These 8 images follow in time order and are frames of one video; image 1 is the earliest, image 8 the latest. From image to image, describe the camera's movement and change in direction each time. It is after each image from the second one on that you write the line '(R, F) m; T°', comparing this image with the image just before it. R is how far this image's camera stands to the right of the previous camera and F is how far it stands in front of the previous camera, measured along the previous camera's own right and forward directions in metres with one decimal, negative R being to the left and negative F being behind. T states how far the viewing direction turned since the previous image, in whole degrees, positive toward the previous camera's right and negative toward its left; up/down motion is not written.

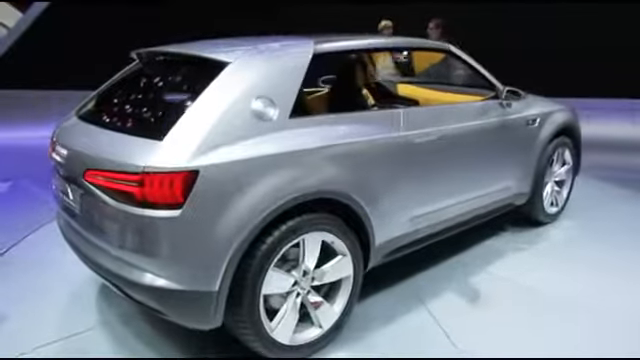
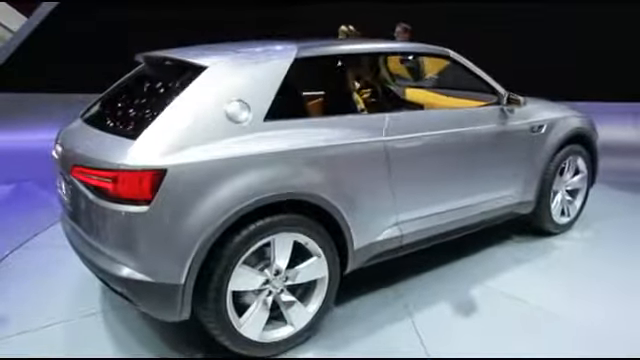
(+0.4, 0.0) m; -6°
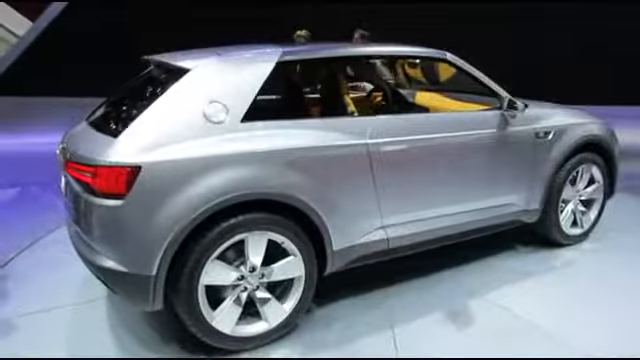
(+0.4, 0.0) m; -6°
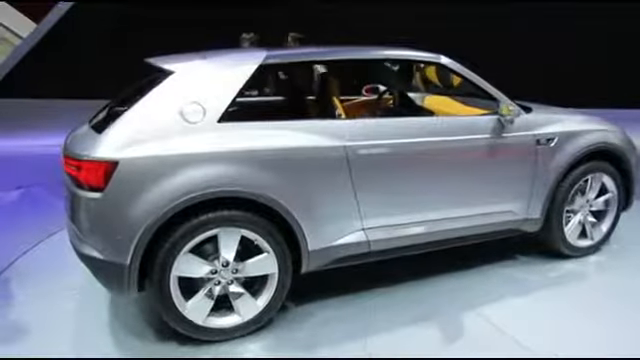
(+0.5, 0.0) m; -7°
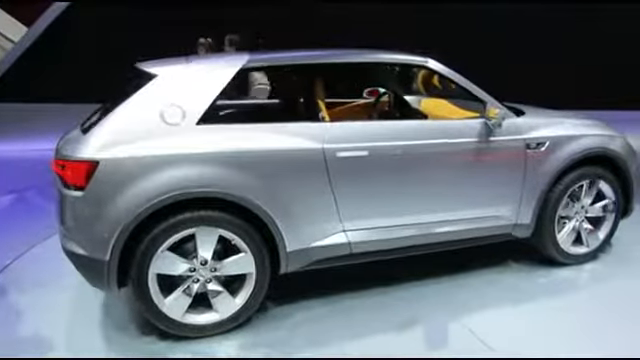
(+0.3, 0.0) m; -4°
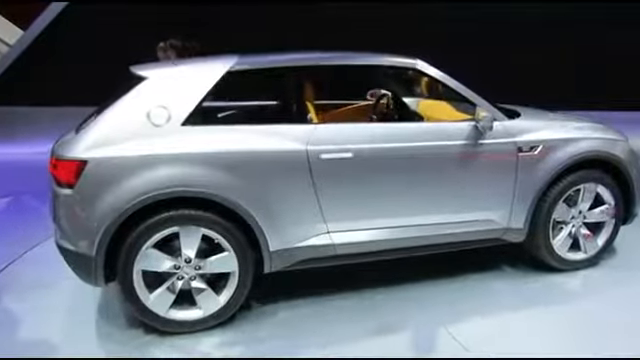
(+0.3, 0.0) m; -4°
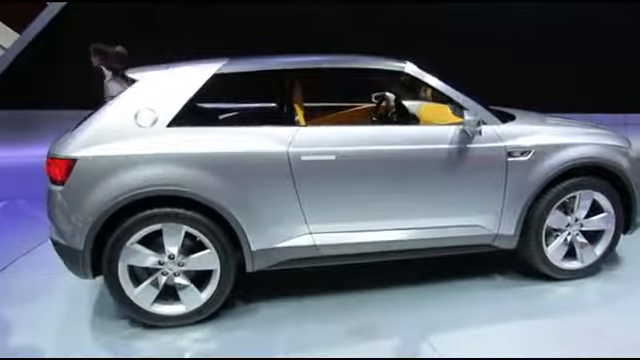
(+0.4, 0.0) m; -5°
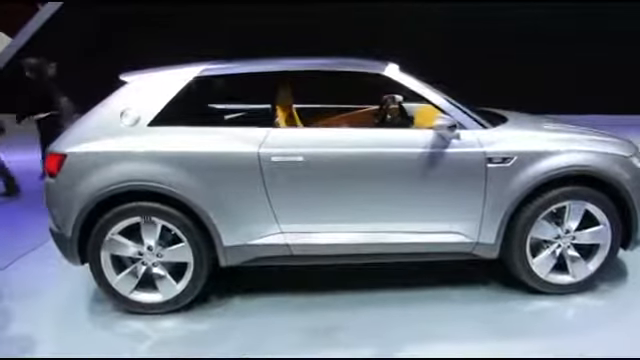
(+0.7, 0.0) m; -9°
